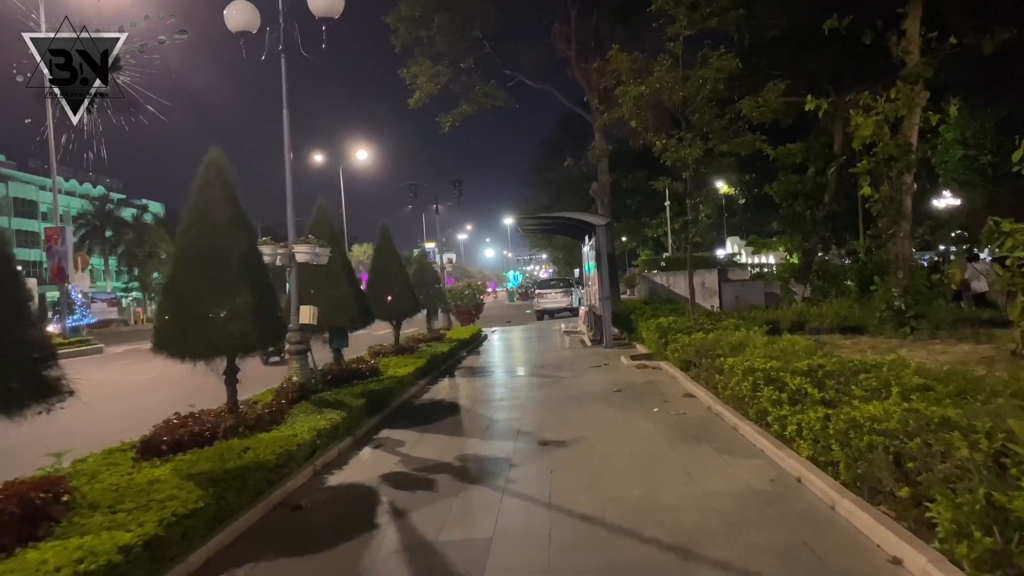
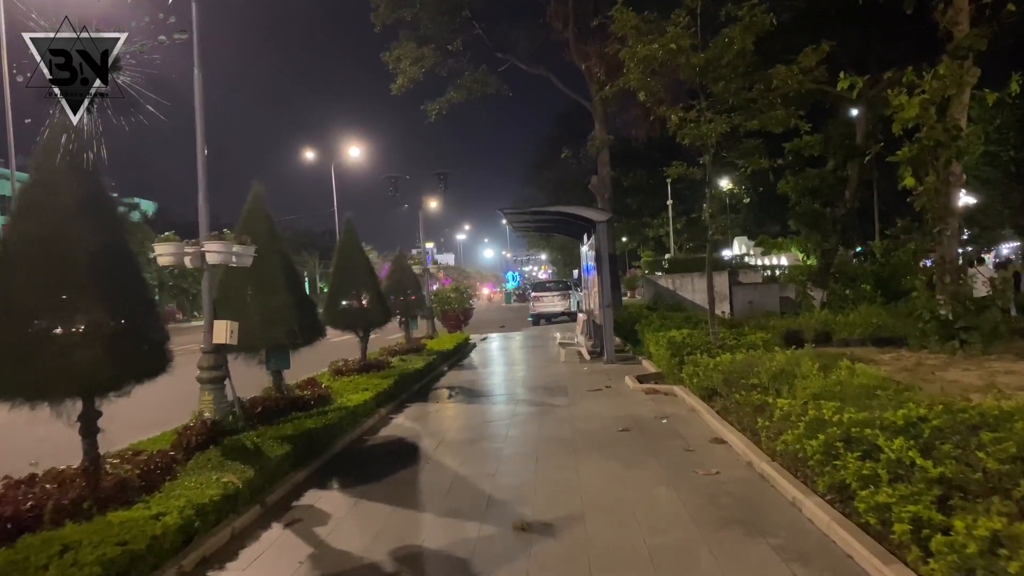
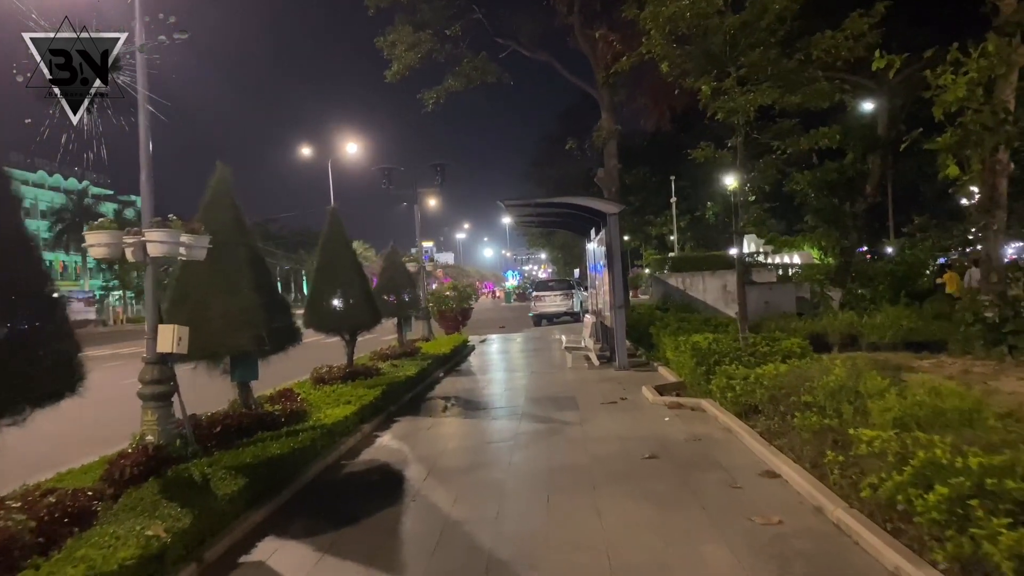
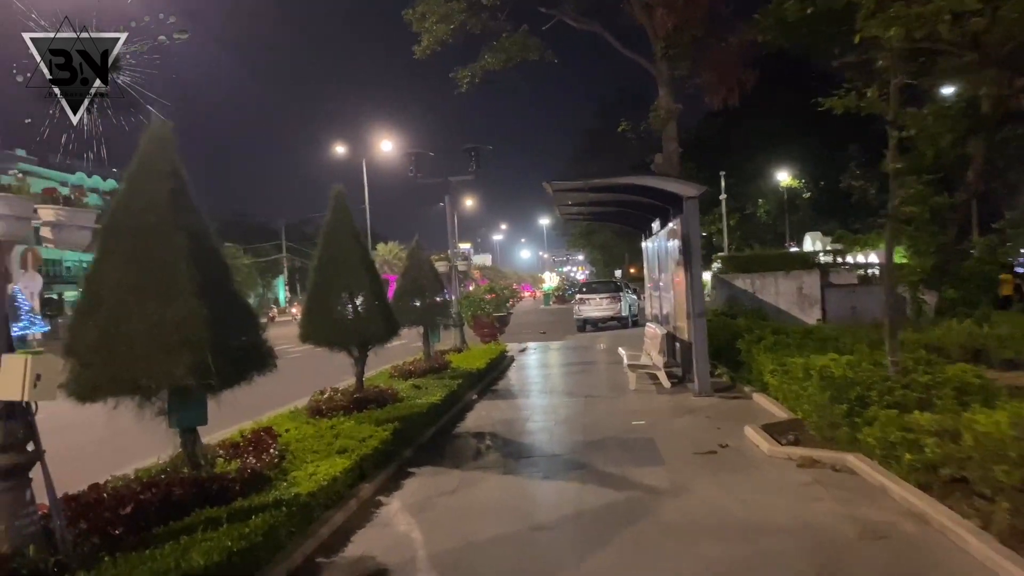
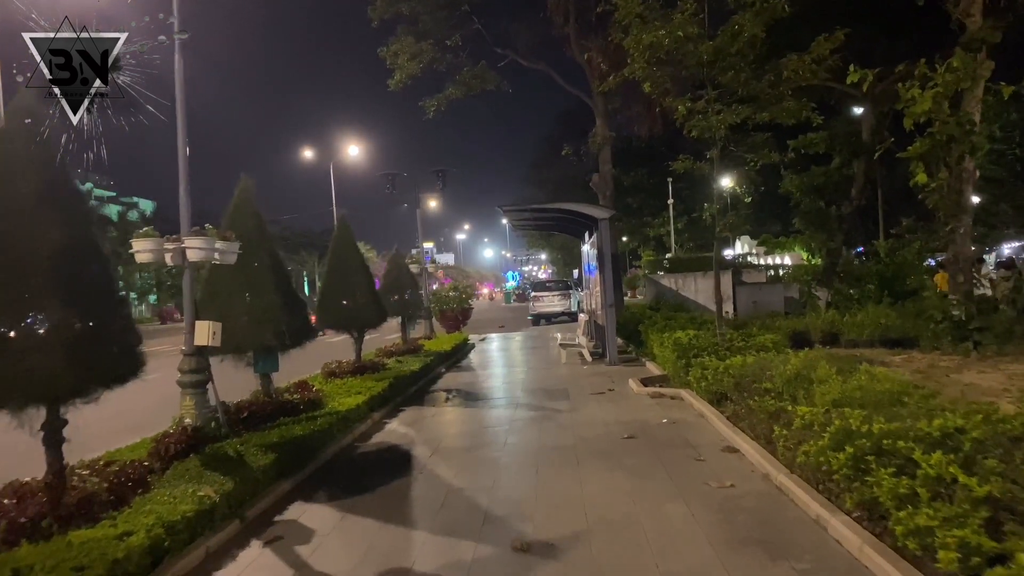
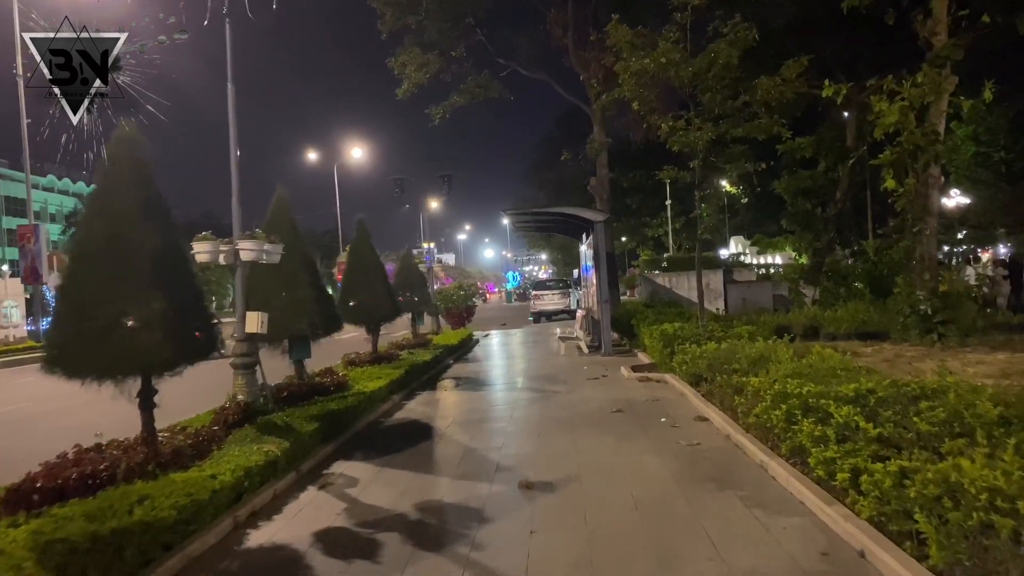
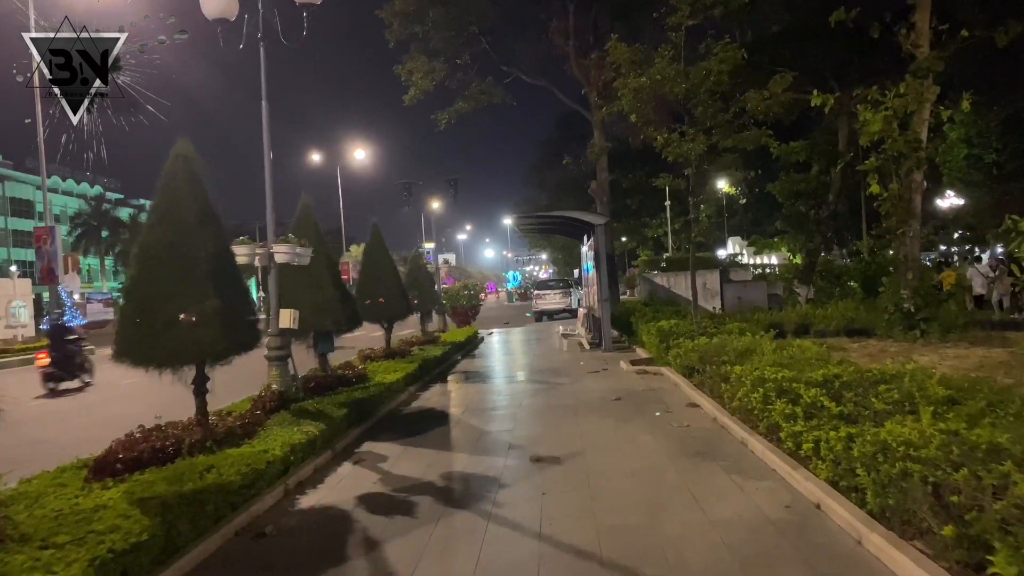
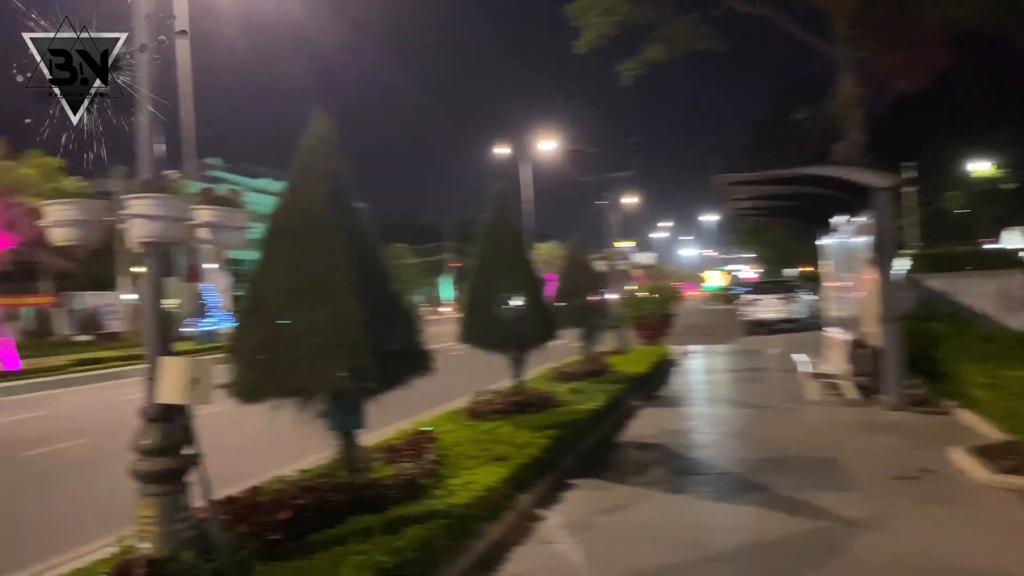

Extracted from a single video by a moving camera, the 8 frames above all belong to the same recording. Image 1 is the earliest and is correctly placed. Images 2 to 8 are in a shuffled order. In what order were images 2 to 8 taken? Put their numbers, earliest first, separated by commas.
7, 6, 2, 5, 3, 4, 8
